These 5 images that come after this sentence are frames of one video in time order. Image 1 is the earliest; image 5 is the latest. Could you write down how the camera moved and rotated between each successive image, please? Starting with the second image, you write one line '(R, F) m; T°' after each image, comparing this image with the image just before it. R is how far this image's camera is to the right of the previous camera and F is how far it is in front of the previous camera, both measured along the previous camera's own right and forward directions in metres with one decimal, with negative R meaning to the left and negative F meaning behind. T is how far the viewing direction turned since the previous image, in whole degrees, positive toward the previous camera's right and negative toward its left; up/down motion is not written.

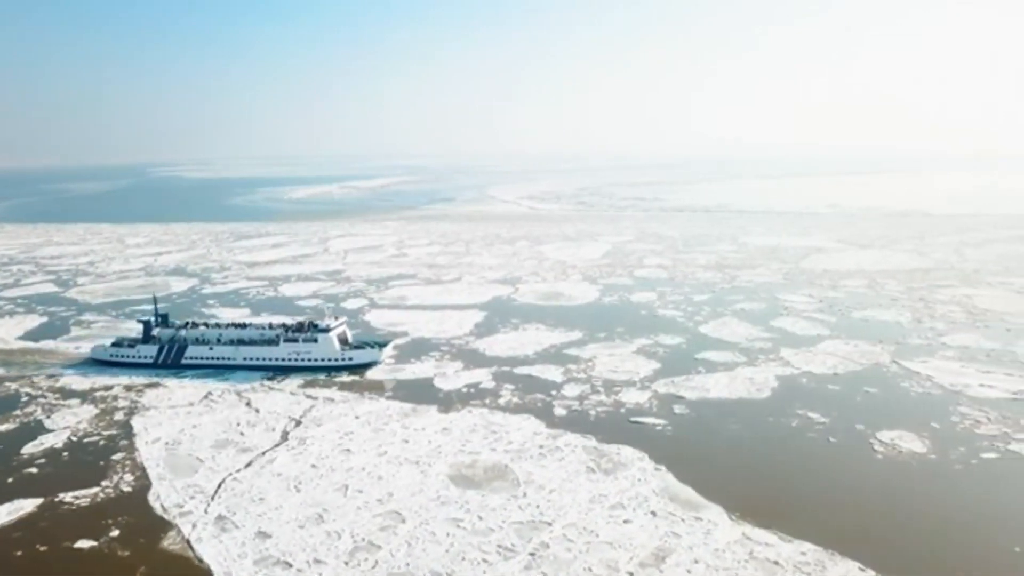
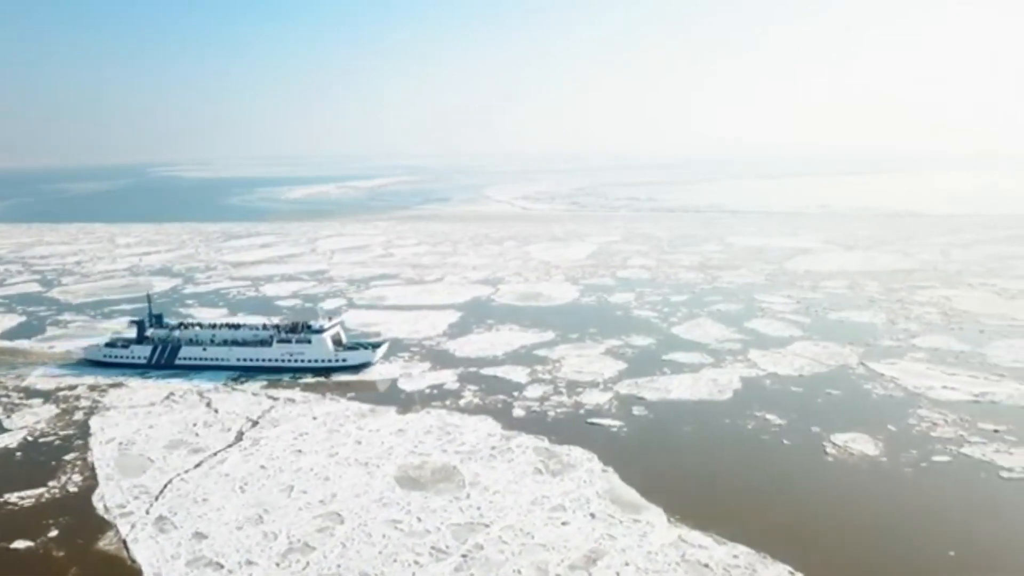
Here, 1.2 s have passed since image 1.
(+0.8, 0.0) m; 0°
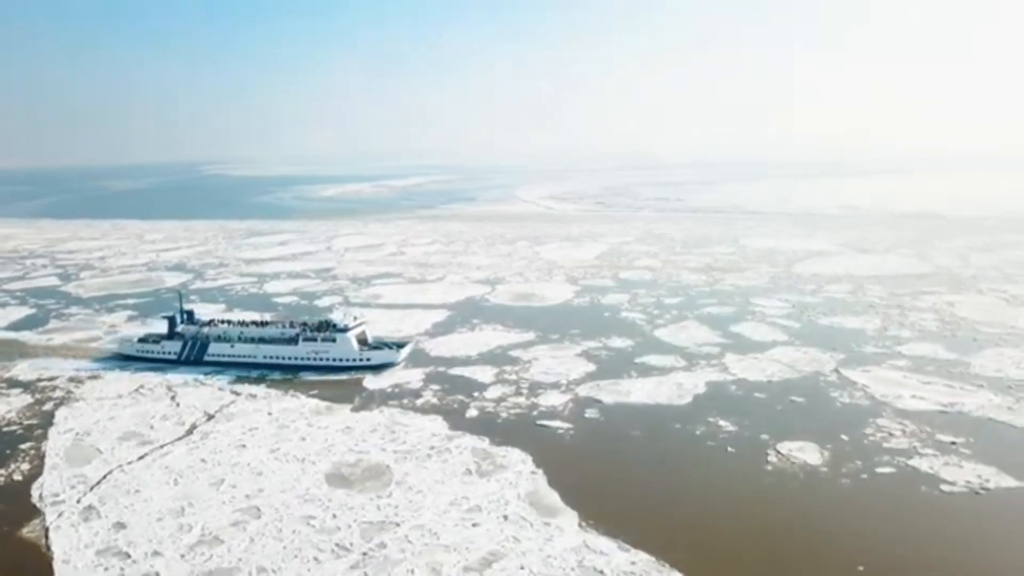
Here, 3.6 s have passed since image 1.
(+1.5, +0.1) m; -3°
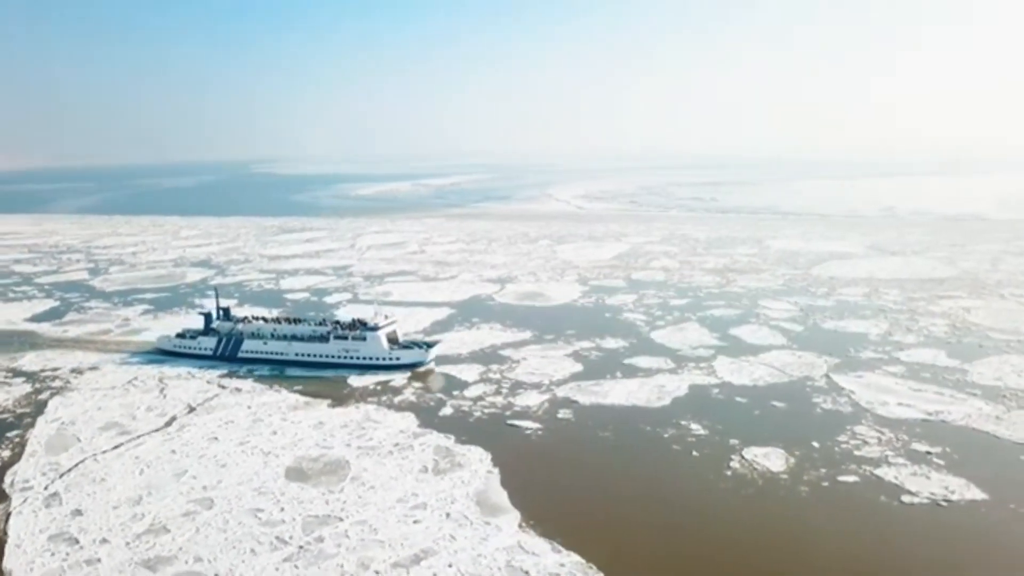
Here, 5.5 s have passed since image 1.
(+1.2, 0.0) m; -3°
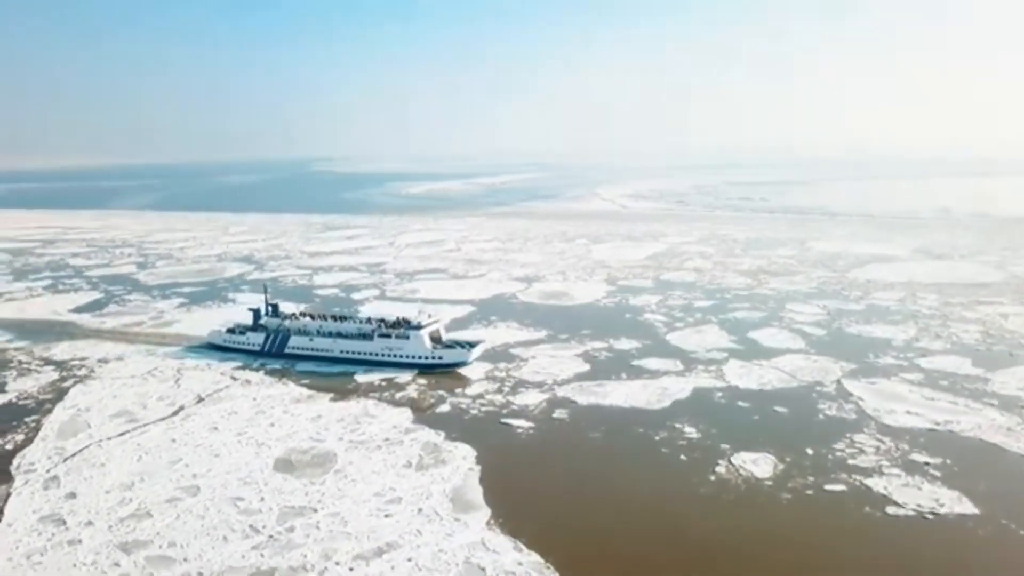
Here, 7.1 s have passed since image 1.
(+1.0, 0.0) m; -4°
